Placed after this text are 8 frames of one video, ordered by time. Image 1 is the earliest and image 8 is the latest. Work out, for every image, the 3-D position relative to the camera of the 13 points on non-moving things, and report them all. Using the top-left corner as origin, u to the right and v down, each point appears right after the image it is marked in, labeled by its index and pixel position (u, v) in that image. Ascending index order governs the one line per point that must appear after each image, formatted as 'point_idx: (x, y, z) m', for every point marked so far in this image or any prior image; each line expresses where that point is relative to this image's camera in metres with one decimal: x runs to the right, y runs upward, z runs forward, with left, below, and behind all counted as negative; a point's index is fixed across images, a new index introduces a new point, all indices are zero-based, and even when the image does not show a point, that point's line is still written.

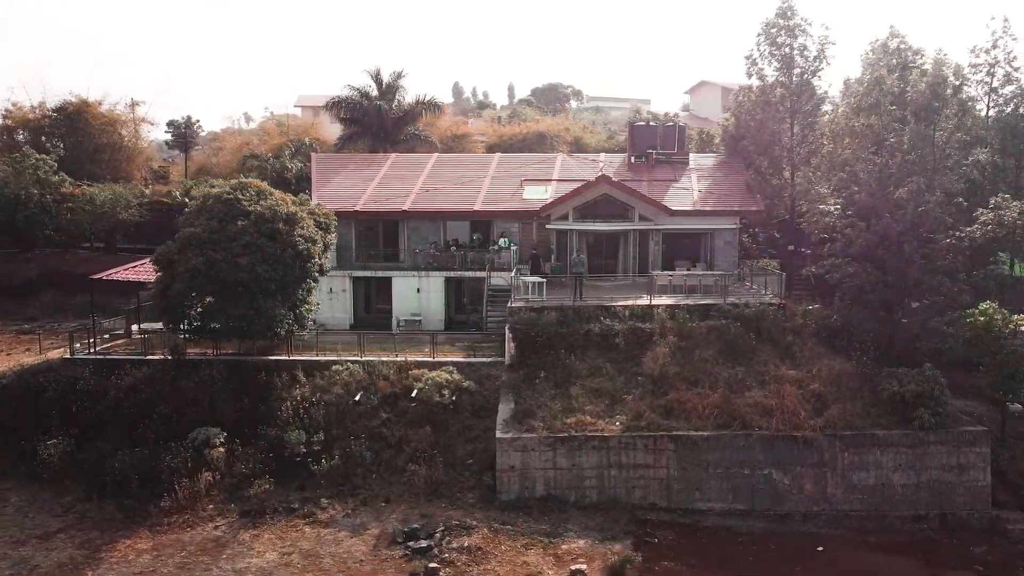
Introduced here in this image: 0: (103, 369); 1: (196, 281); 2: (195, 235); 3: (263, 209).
0: (-9.9, -2.0, +19.7) m
1: (-6.8, +0.2, +17.6) m
2: (-6.9, +1.2, +17.9) m
3: (-5.6, +1.8, +18.4) m
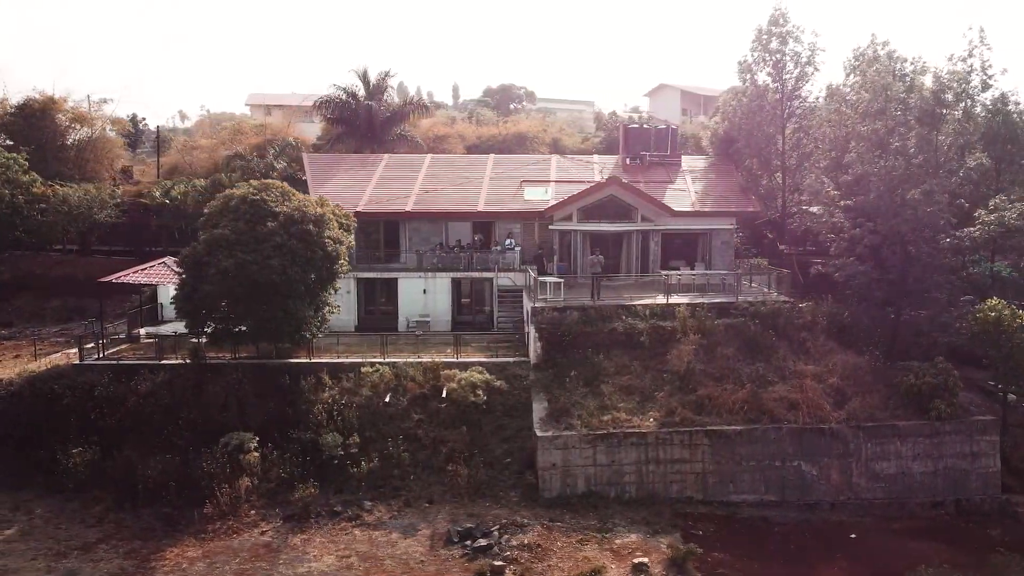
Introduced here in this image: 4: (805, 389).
0: (-9.2, -2.0, +19.1) m
1: (-6.0, +0.1, +17.3) m
2: (-6.2, +1.1, +17.6) m
3: (-4.9, +1.8, +18.2) m
4: (+6.7, -2.3, +18.4) m
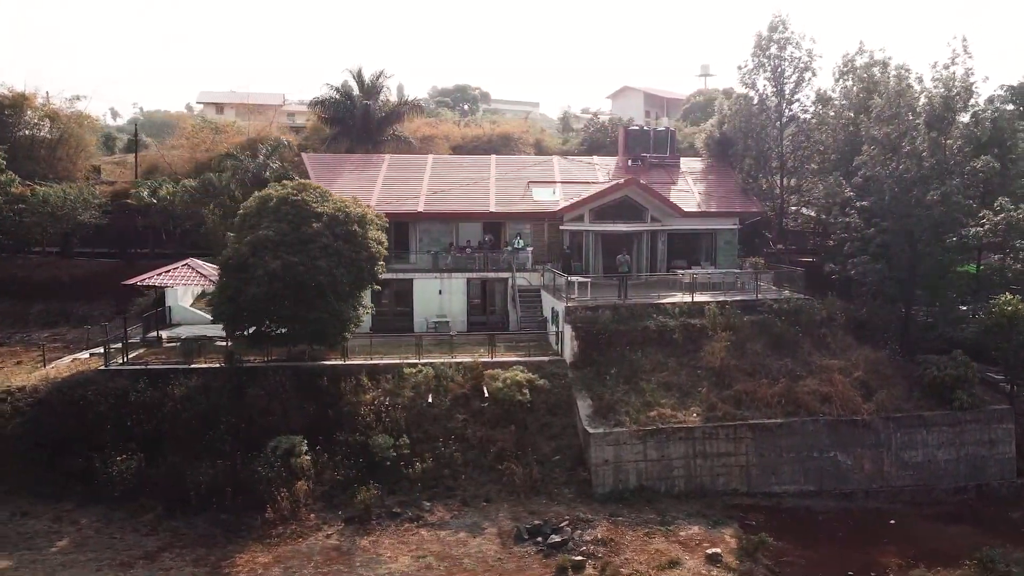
0: (-8.3, -2.1, +18.6) m
1: (-5.0, +0.1, +17.1) m
2: (-5.2, +1.1, +17.3) m
3: (-3.9, +1.7, +18.1) m
4: (+7.6, -2.2, +19.2) m
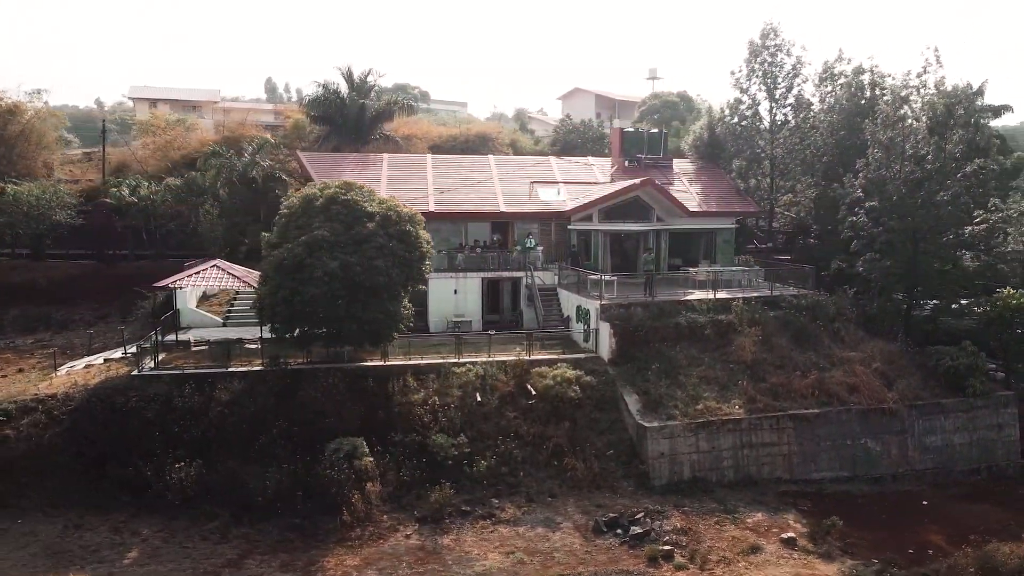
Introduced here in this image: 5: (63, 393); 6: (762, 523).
0: (-7.2, -2.1, +18.1) m
1: (-3.7, +0.1, +16.9) m
2: (-4.0, +1.1, +17.1) m
3: (-2.8, +1.7, +18.0) m
4: (+8.6, -2.1, +20.2) m
5: (-9.8, -2.3, +17.8) m
6: (+4.9, -4.6, +15.8) m
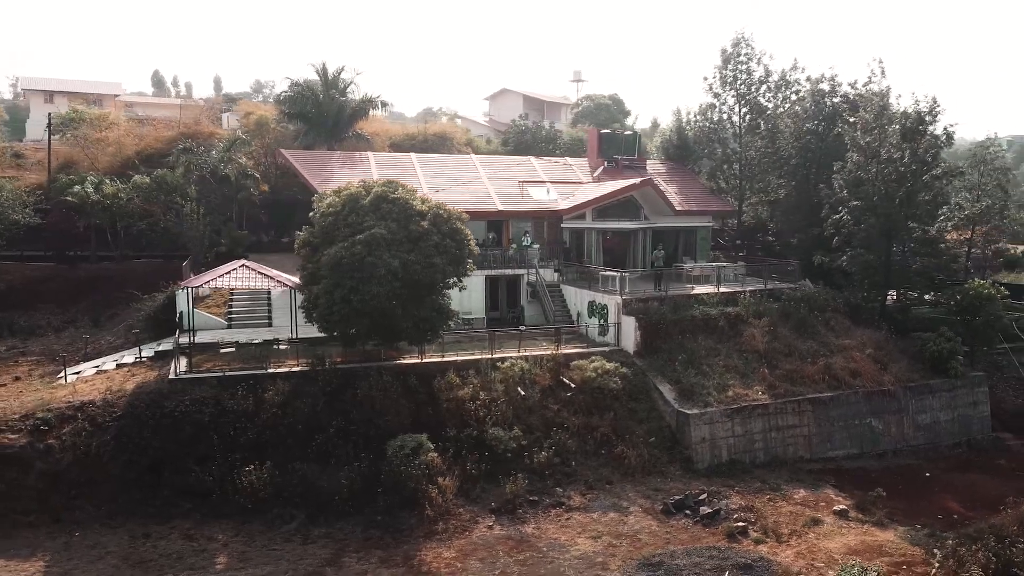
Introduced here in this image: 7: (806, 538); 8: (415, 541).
0: (-6.0, -2.1, +17.7) m
1: (-2.5, +0.1, +16.9) m
2: (-2.8, +1.1, +17.1) m
3: (-1.7, +1.8, +18.2) m
4: (+9.3, -1.9, +22.0) m
5: (-8.6, -2.3, +17.0) m
6: (+6.2, -4.4, +17.0) m
7: (+5.5, -4.6, +15.0) m
8: (-1.8, -4.6, +14.8) m
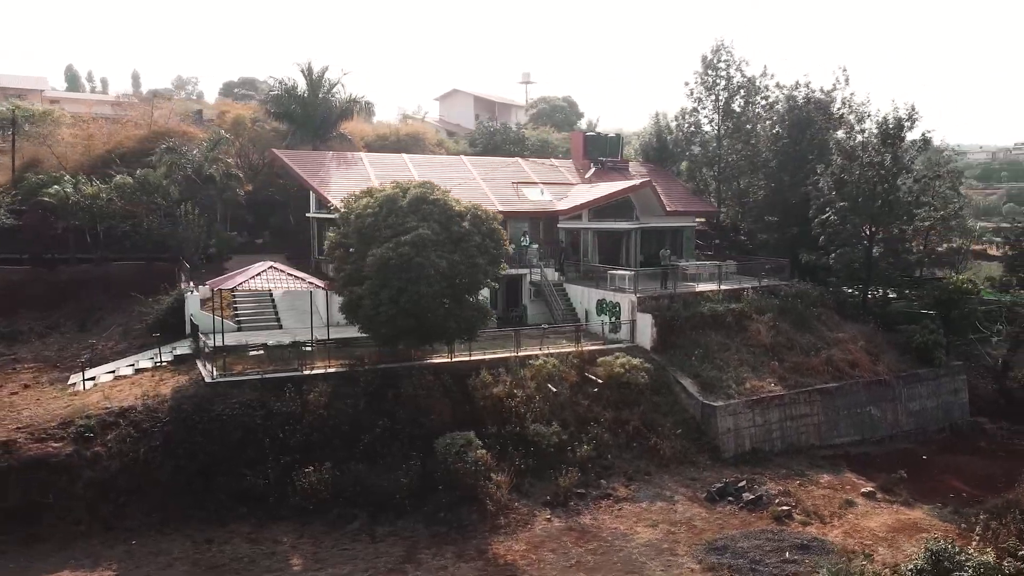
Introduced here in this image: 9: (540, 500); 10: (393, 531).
0: (-5.1, -2.2, +17.6) m
1: (-1.5, +0.1, +17.2) m
2: (-1.8, +1.1, +17.3) m
3: (-0.9, +1.8, +18.5) m
4: (+9.7, -1.8, +23.3) m
5: (-7.6, -2.4, +16.7) m
6: (+7.2, -4.3, +18.1) m
7: (+6.6, -4.6, +16.0) m
8: (-0.6, -4.6, +15.1) m
9: (+0.6, -4.3, +16.5) m
10: (-2.2, -4.5, +15.2) m
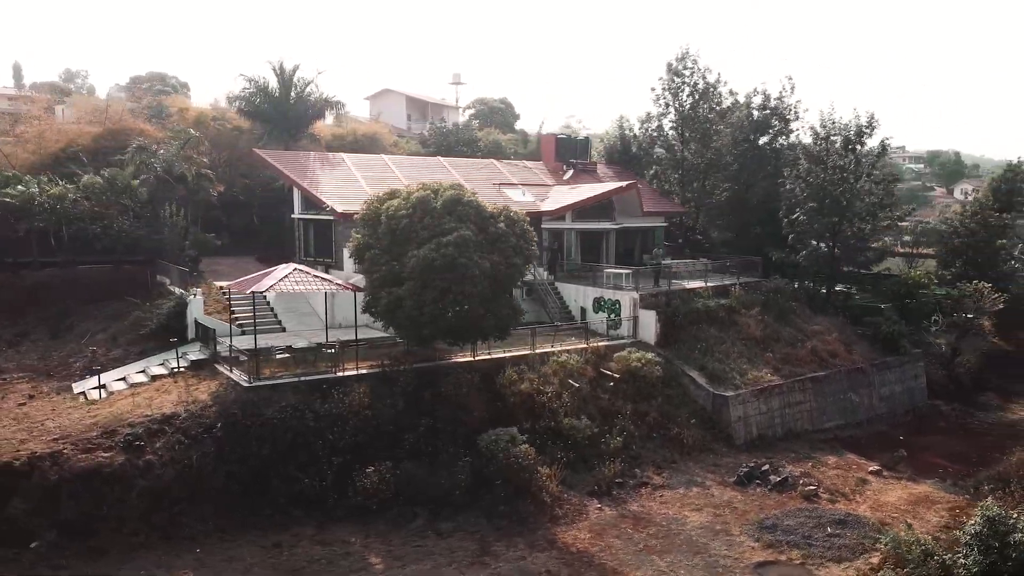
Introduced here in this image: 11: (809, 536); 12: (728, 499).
0: (-4.2, -2.2, +17.5) m
1: (-0.7, +0.1, +17.5) m
2: (-1.0, +1.1, +17.7) m
3: (-0.2, +1.8, +18.9) m
4: (+9.8, -1.7, +25.0) m
5: (-6.6, -2.5, +16.3) m
6: (+7.9, -4.2, +19.5) m
7: (+7.6, -4.5, +17.4) m
8: (+0.6, -4.6, +15.6) m
9: (+1.5, -4.3, +17.2) m
10: (-1.1, -4.6, +15.6) m
11: (+5.6, -4.7, +15.3) m
12: (+4.5, -4.5, +17.1) m
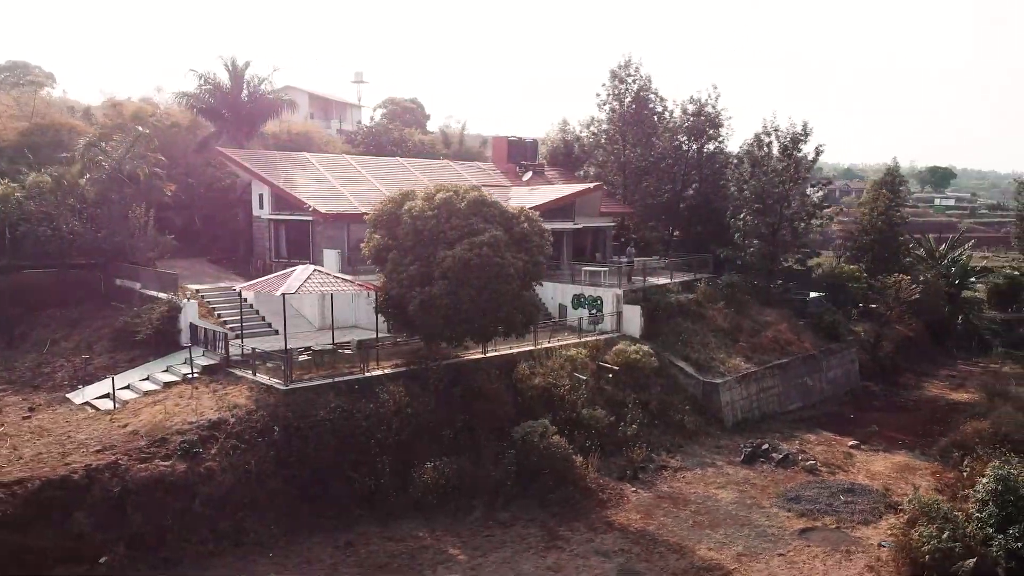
0: (-3.4, -2.2, +17.6) m
1: (0.0, +0.2, +18.2) m
2: (-0.3, +1.1, +18.3) m
3: (+0.2, +1.9, +19.6) m
4: (+9.1, -1.5, +27.3) m
5: (-5.6, -2.5, +16.0) m
6: (+8.2, -4.0, +21.6) m
7: (+8.3, -4.3, +19.5) m
8: (+1.7, -4.5, +16.5) m
9: (+2.3, -4.2, +18.2) m
10: (0.0, -4.5, +16.2) m
11: (+6.6, -4.5, +17.0) m
12: (+5.2, -4.3, +18.6) m
